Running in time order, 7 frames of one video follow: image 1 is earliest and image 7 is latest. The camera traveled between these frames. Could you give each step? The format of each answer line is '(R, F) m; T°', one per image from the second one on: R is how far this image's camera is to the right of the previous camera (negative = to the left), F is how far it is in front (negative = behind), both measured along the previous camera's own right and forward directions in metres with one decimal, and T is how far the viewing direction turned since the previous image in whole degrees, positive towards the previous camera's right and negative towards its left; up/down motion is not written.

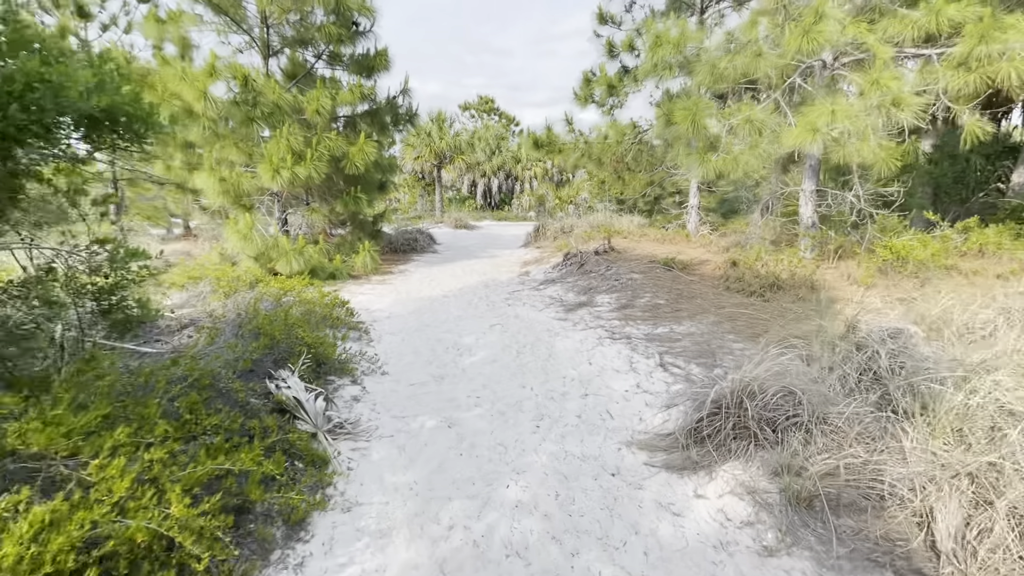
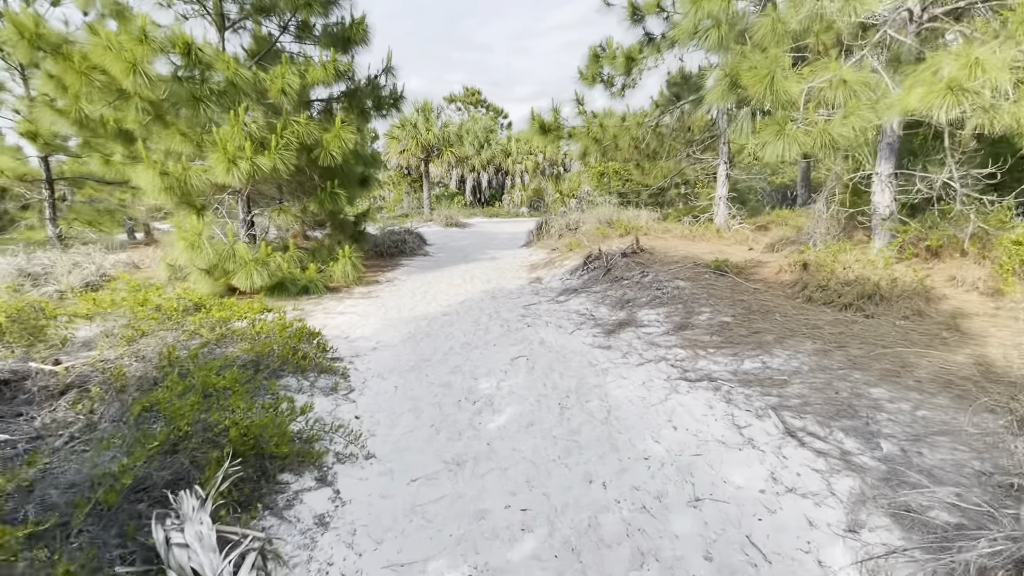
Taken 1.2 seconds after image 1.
(-0.3, +1.1) m; +1°
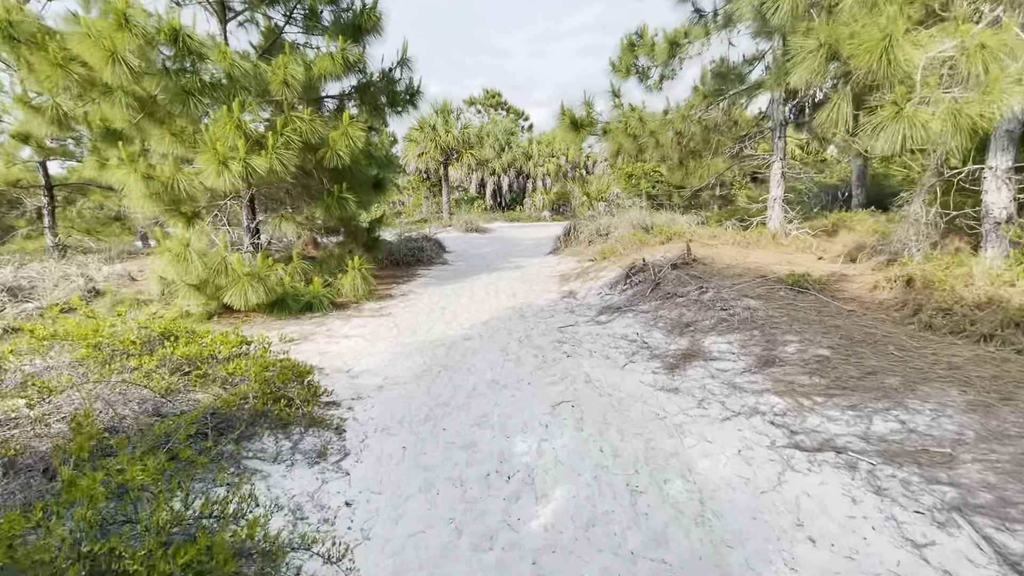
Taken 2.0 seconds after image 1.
(-0.1, +0.7) m; -2°
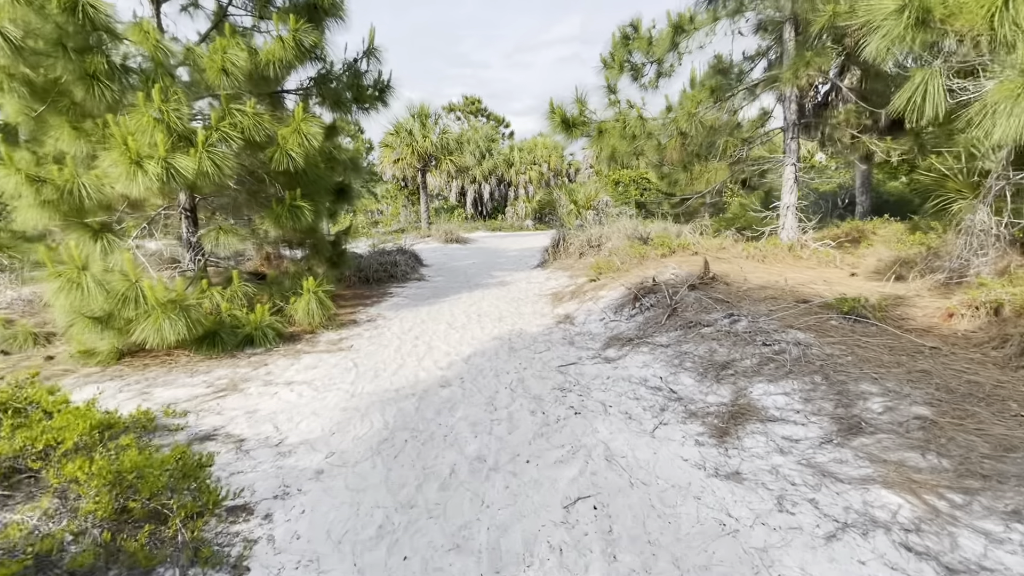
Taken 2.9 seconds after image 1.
(0.0, +0.8) m; +2°
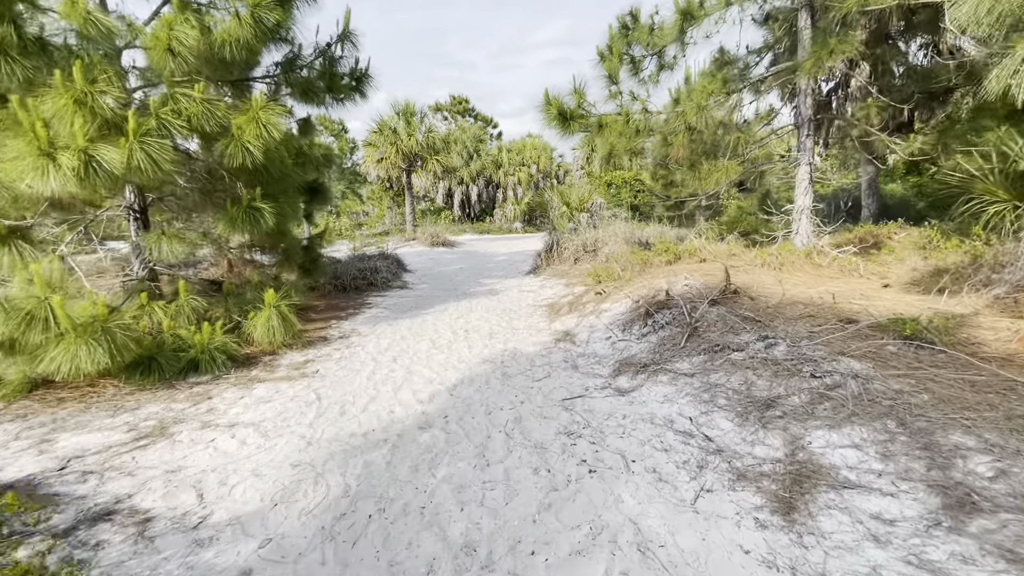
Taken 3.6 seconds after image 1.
(0.0, +0.6) m; +1°
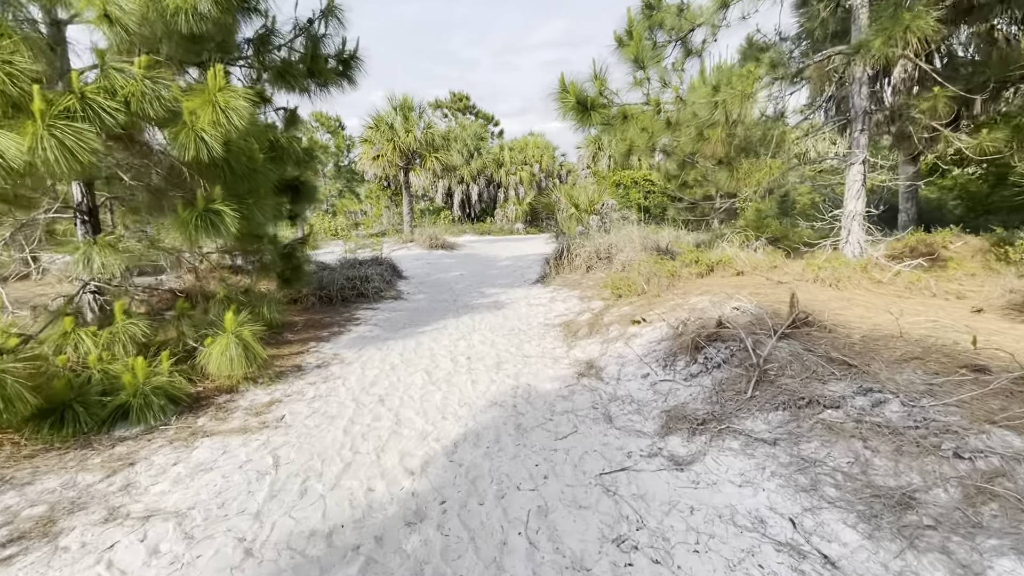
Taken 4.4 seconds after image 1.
(-0.1, +0.7) m; 0°
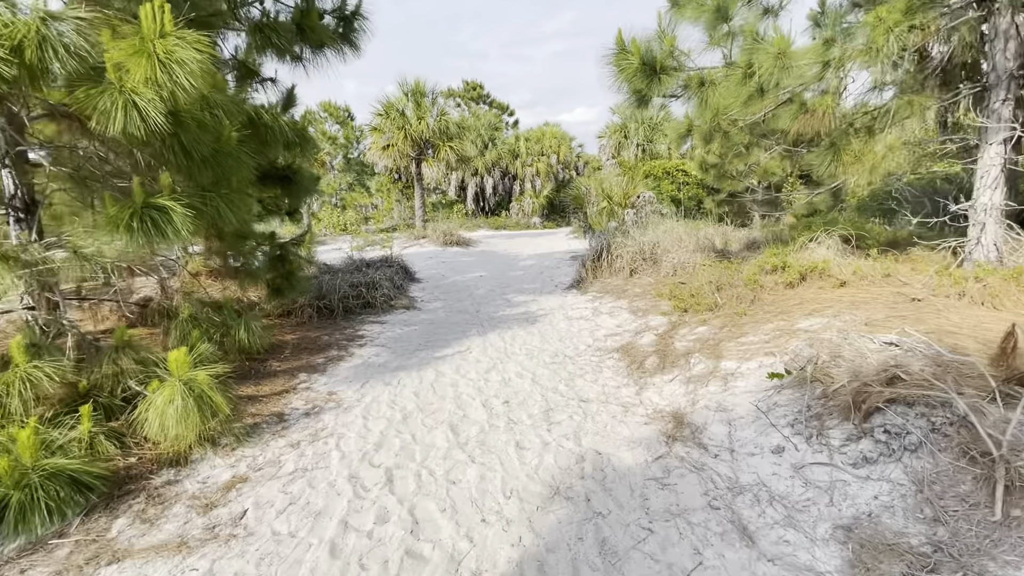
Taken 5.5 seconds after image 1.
(-0.2, +1.0) m; -1°
